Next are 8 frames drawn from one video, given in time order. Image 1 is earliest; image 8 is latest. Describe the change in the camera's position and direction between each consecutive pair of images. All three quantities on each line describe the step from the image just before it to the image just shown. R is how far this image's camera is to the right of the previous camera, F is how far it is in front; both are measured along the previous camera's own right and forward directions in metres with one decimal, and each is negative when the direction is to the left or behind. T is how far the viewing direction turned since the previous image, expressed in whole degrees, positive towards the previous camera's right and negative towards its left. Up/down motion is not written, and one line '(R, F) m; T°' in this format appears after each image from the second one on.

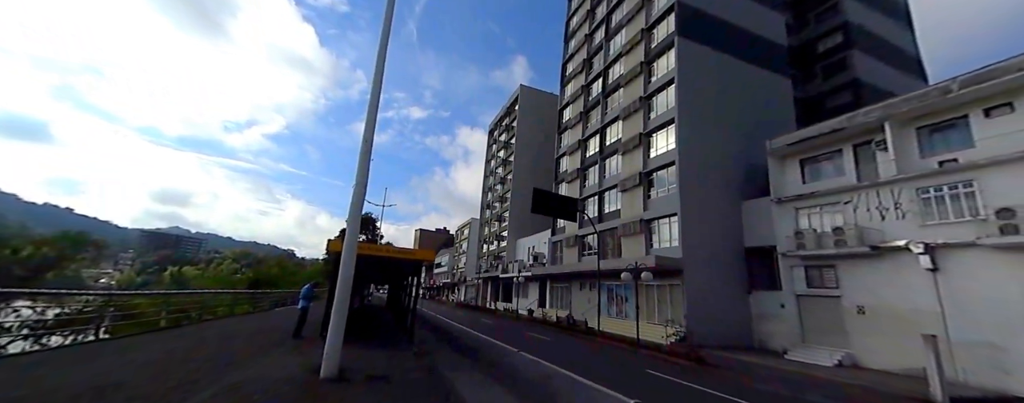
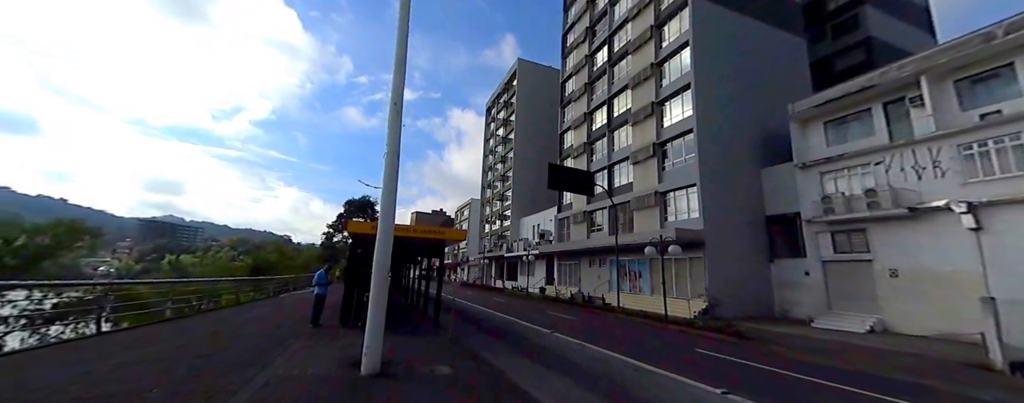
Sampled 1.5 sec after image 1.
(-0.9, +0.9) m; +1°
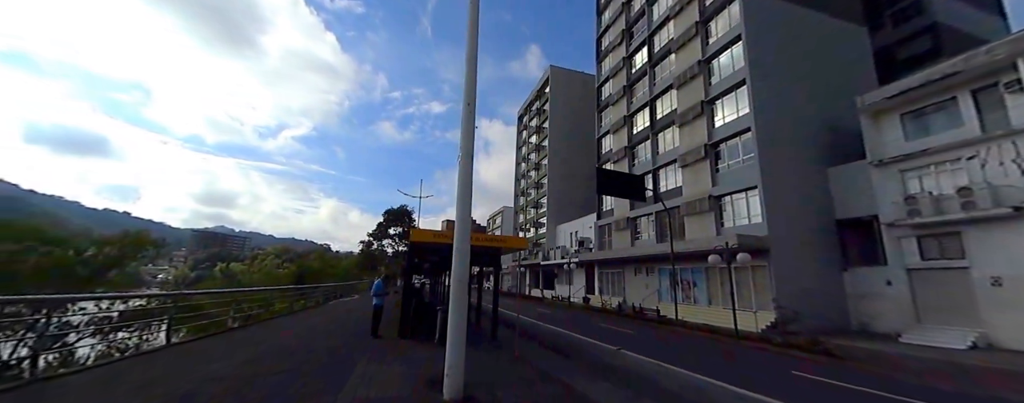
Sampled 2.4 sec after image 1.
(-0.8, +0.4) m; -5°
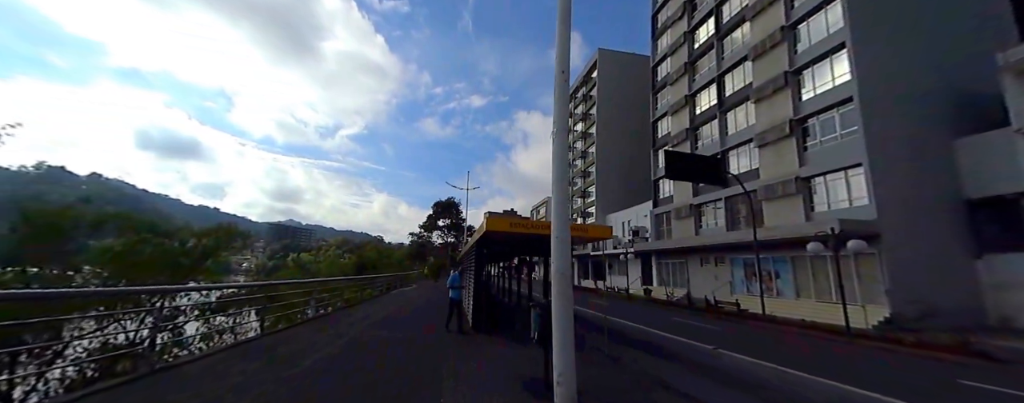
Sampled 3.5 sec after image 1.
(-0.9, +0.5) m; -7°
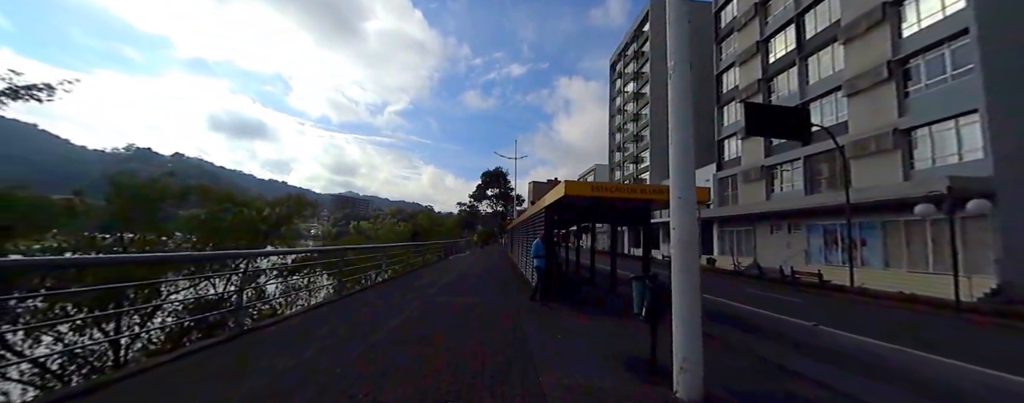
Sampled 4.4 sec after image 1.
(-0.3, +0.5) m; -8°
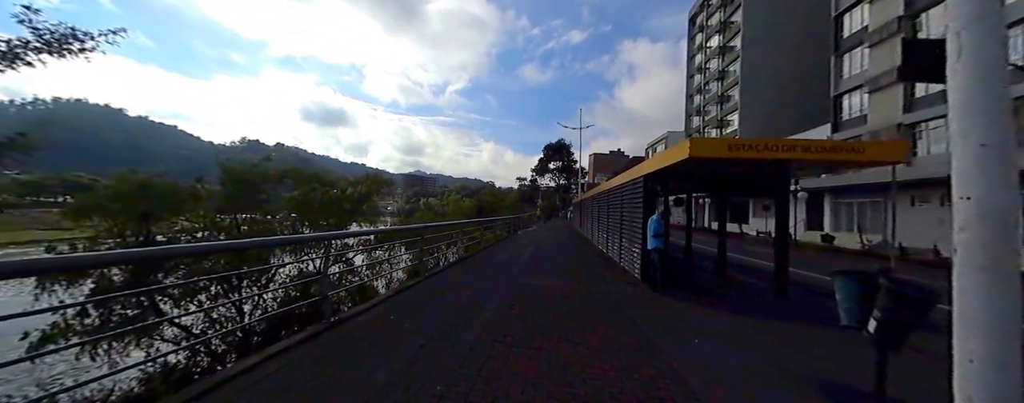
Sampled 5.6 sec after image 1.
(-0.7, +0.8) m; -10°
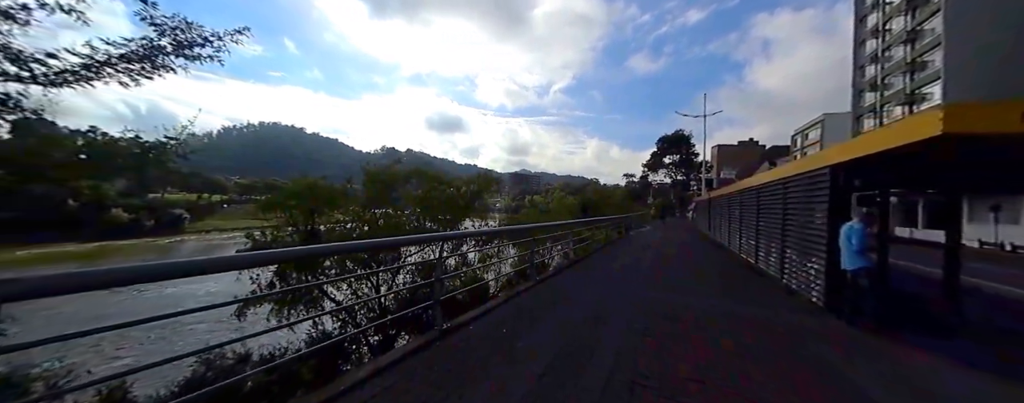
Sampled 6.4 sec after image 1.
(-0.3, +0.7) m; -18°
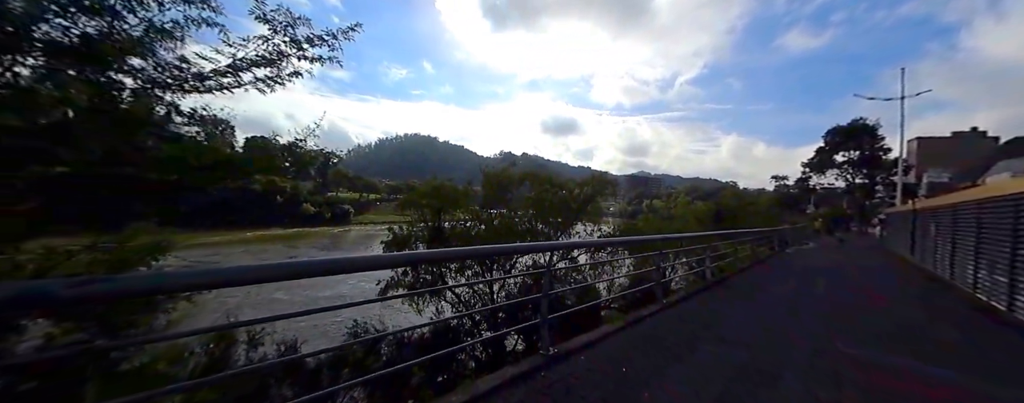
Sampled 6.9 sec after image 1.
(-0.1, +0.4) m; -19°
